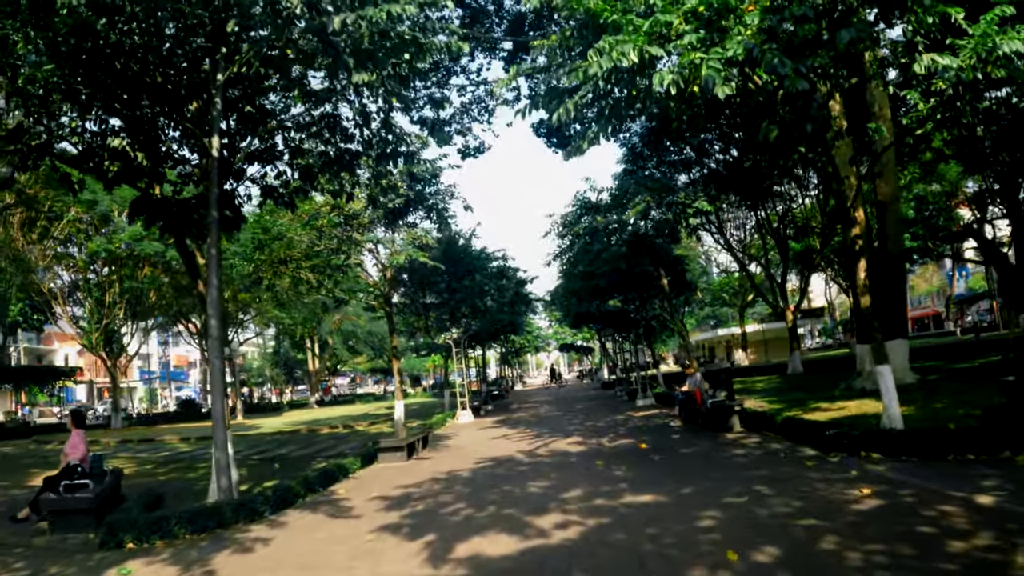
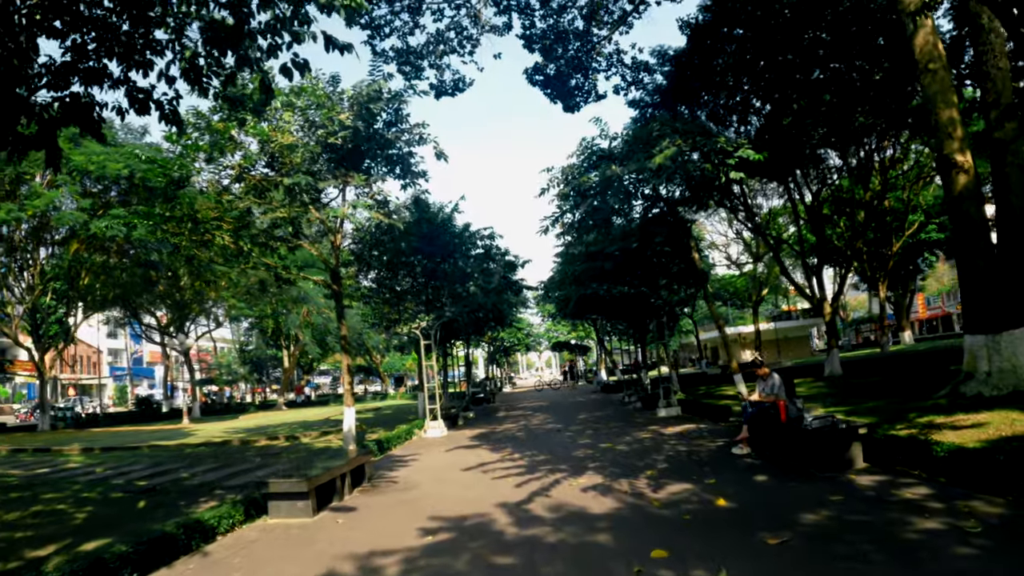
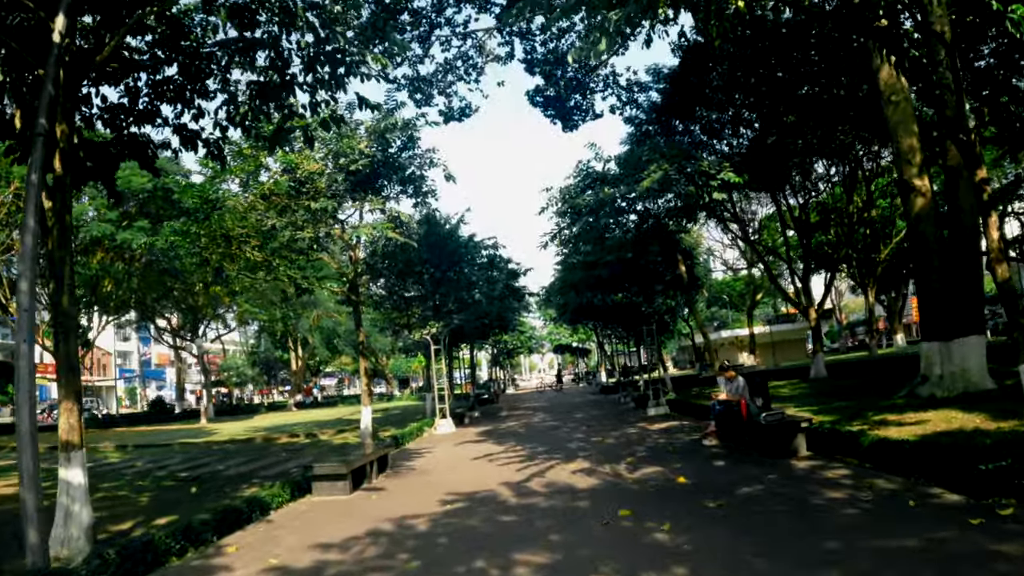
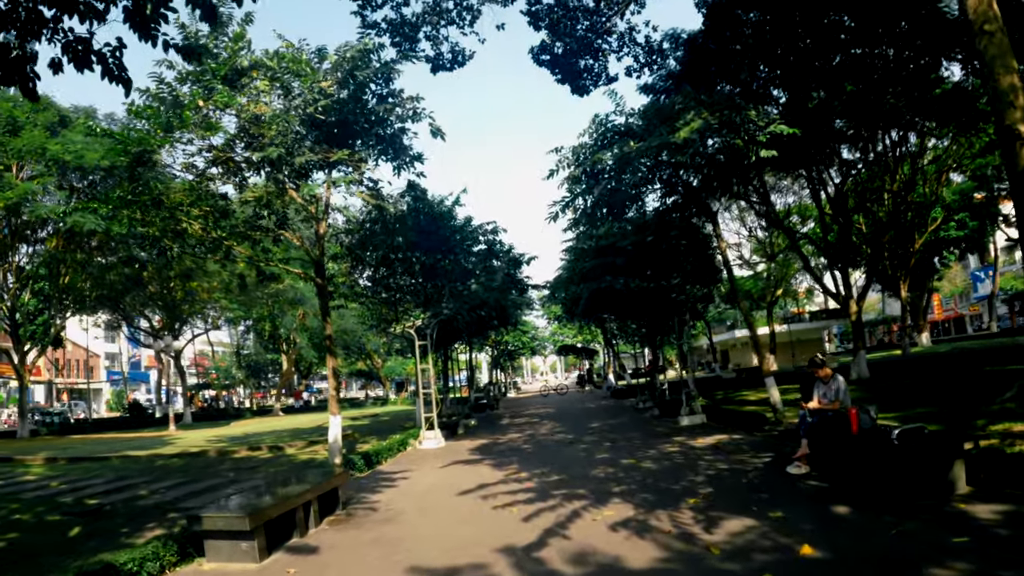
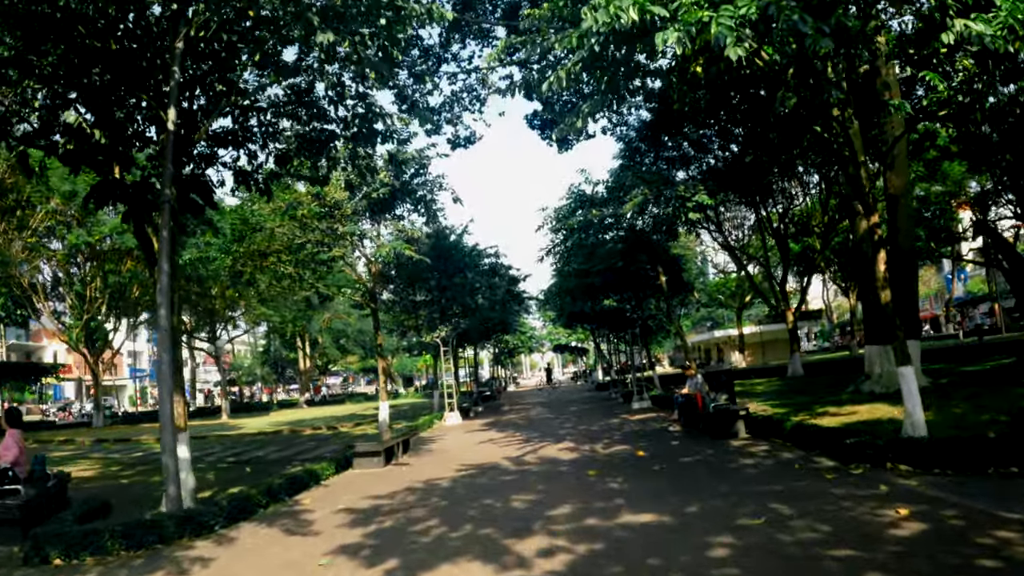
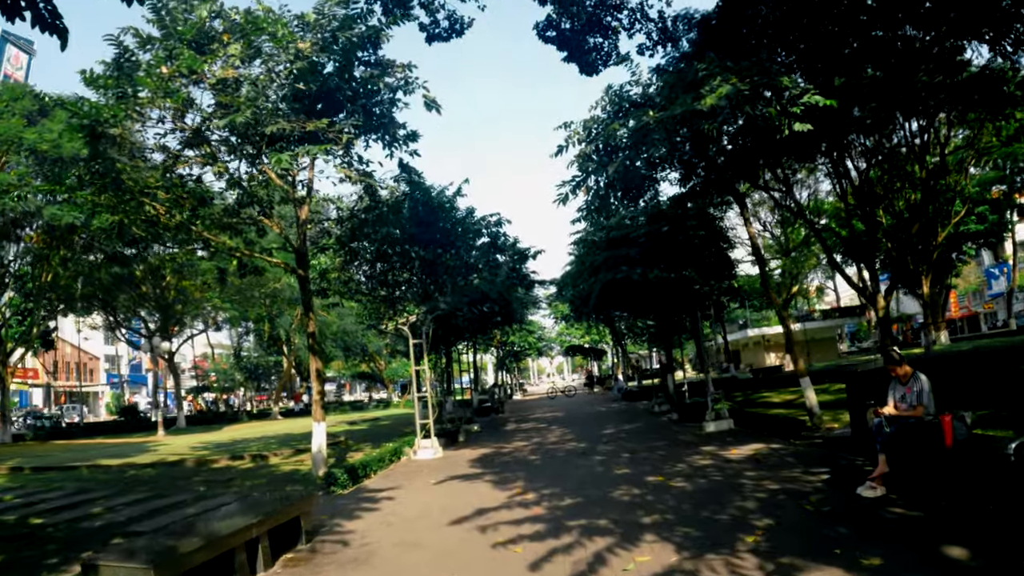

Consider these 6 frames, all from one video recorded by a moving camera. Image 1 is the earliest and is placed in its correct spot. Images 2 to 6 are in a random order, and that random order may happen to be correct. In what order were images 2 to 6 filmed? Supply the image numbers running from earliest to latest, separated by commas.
5, 3, 2, 4, 6
